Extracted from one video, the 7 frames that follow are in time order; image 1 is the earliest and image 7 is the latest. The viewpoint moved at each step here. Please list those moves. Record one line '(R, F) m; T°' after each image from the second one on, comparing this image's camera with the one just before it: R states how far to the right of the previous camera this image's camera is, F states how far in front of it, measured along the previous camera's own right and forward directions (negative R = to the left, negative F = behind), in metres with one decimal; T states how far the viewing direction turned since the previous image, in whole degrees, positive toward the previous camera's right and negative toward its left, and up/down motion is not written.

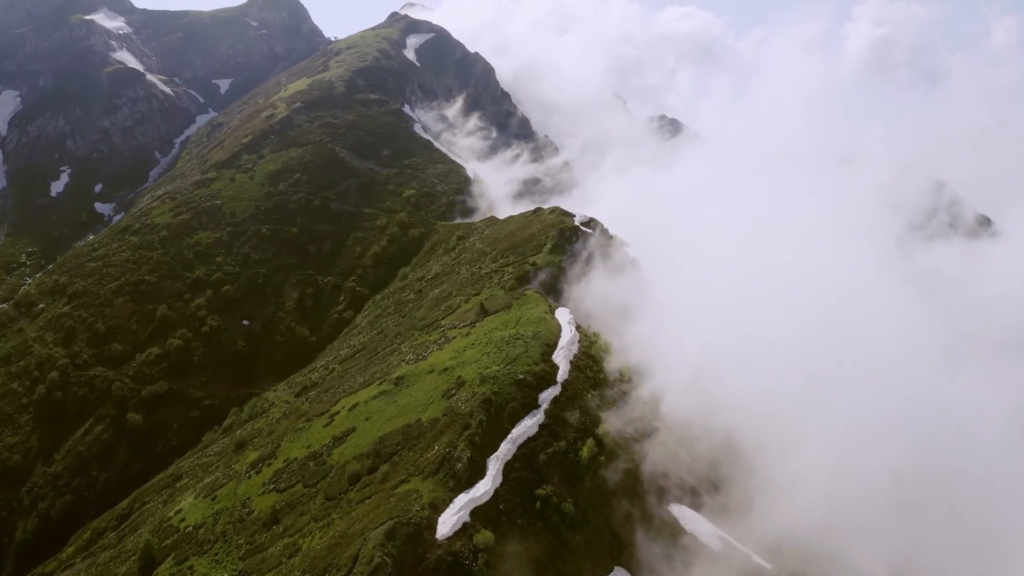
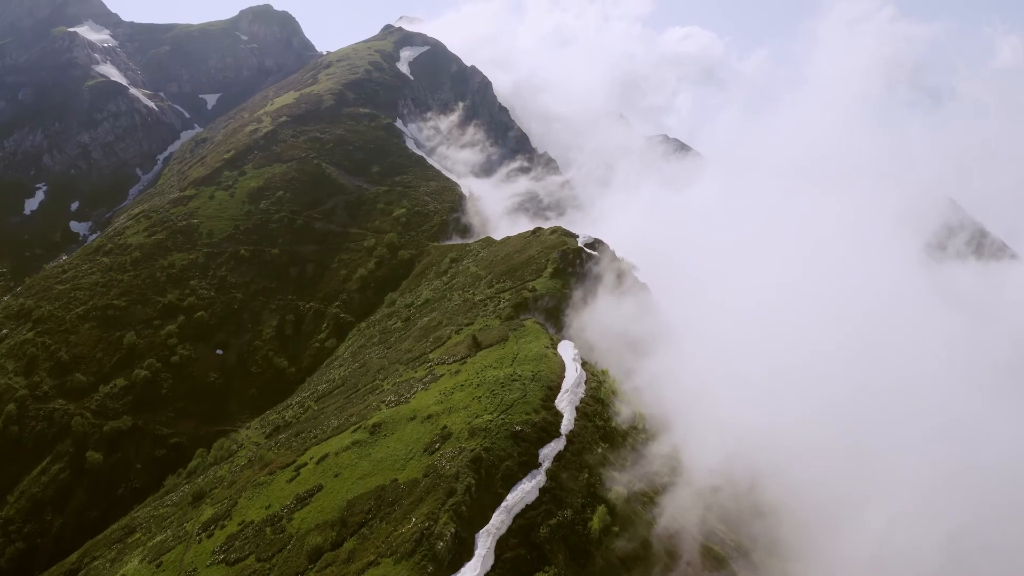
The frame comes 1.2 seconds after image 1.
(+0.3, +9.9) m; 0°
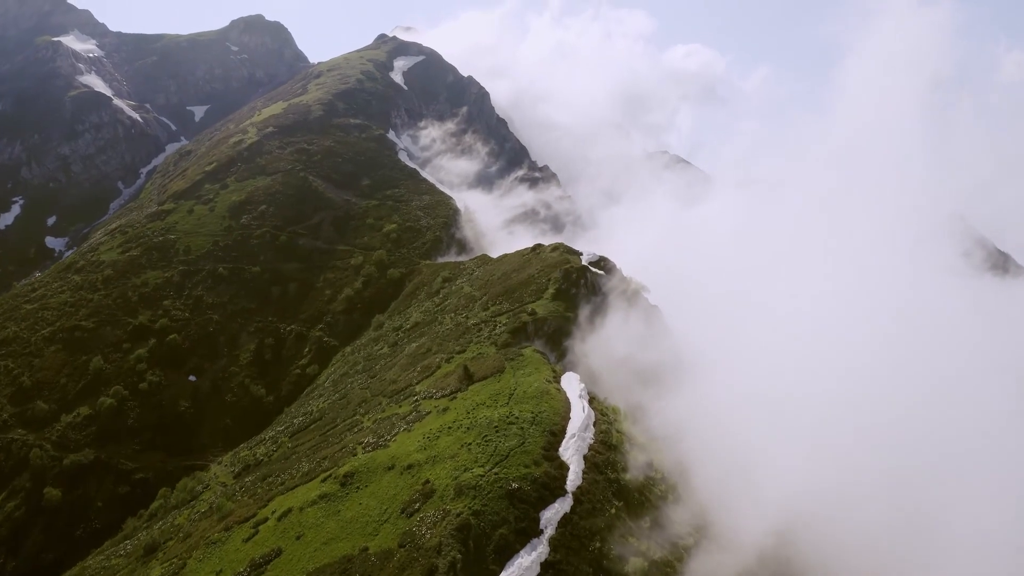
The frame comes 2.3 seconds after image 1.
(+0.2, +8.6) m; 0°
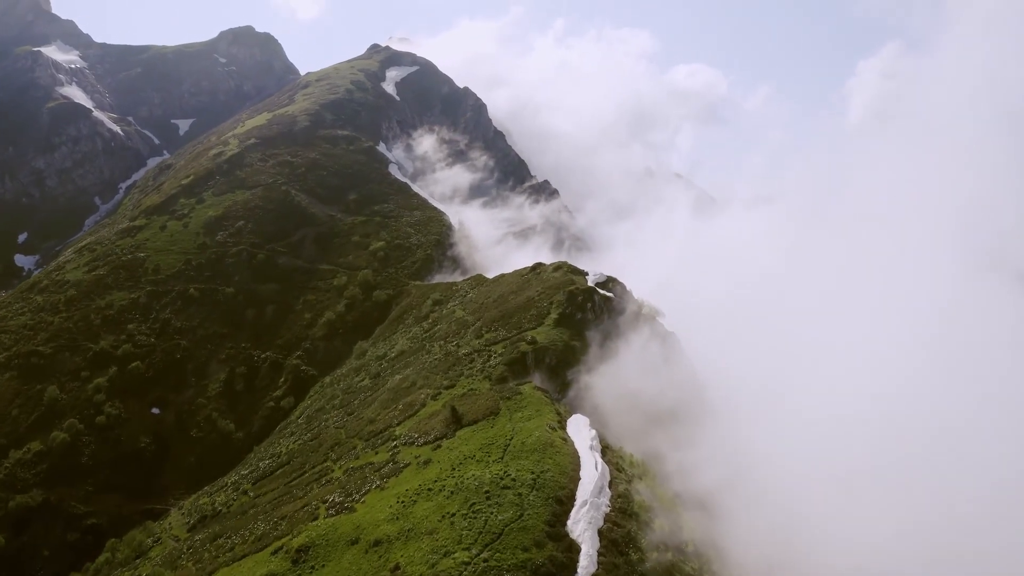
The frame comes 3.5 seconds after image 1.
(+0.2, +9.6) m; 0°
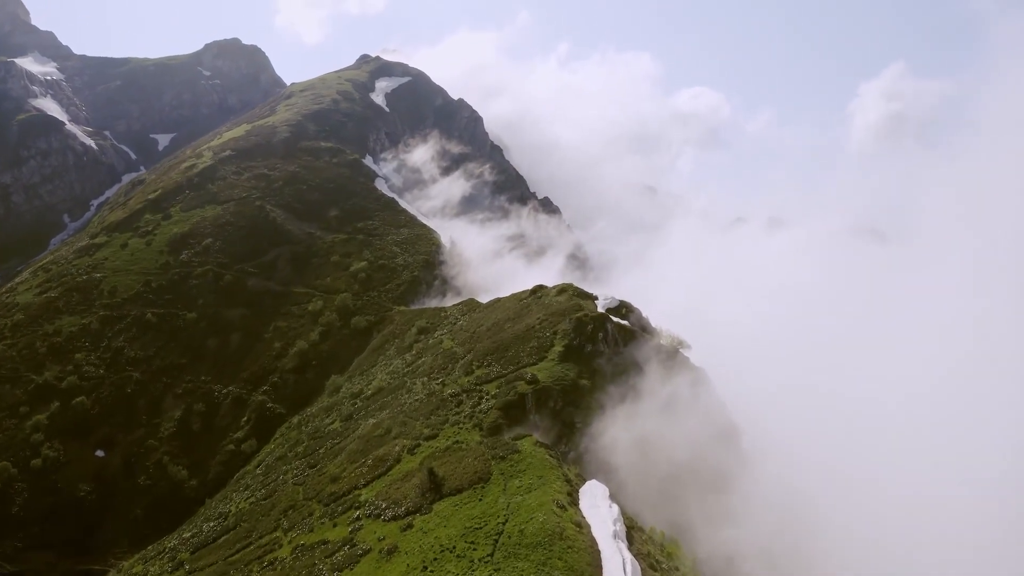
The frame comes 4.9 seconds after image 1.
(+0.2, +11.2) m; 0°
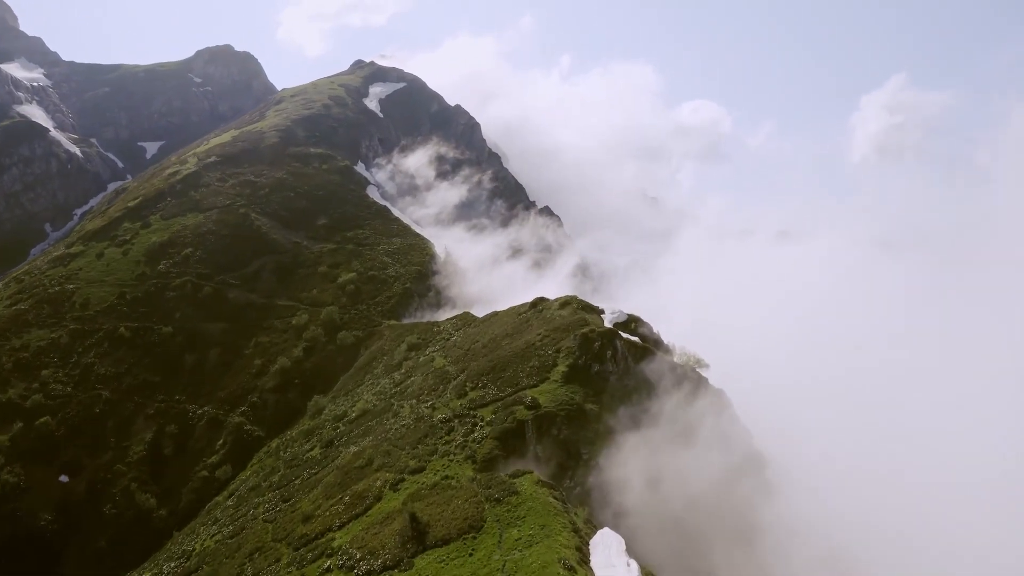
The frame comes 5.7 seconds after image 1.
(+0.1, +5.8) m; 0°
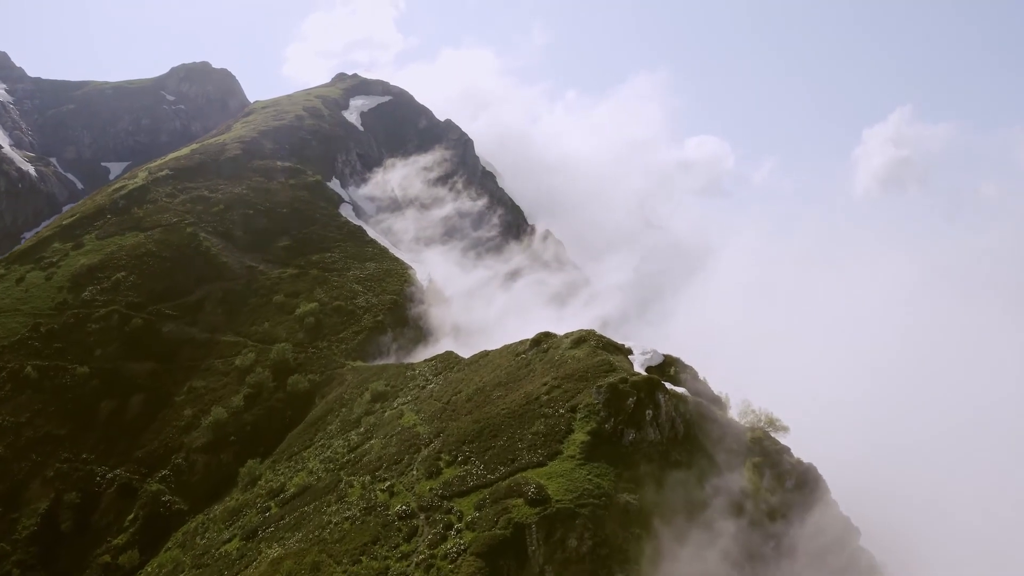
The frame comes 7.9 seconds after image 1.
(0.0, +15.3) m; 0°
